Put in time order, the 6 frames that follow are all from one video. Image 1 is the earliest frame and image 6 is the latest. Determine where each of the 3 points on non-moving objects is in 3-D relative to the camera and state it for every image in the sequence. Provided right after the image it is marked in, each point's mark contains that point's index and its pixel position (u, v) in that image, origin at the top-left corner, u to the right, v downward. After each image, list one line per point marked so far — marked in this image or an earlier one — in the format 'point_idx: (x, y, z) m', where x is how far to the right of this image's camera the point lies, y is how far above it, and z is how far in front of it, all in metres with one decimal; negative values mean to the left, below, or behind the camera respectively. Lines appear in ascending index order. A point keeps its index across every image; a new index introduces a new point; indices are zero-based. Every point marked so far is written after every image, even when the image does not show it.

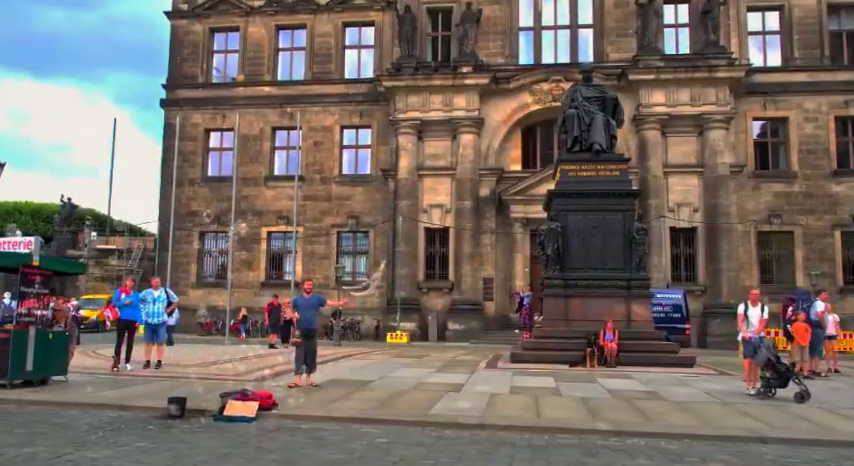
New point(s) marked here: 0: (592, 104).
0: (+3.3, +2.5, +12.7) m
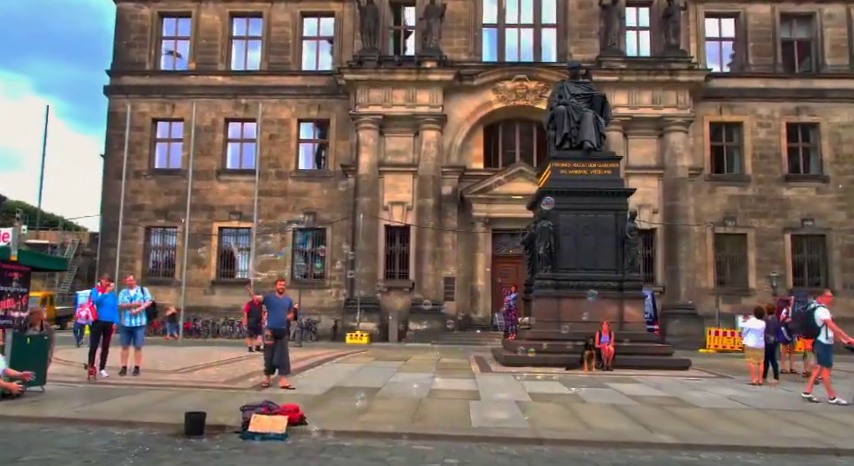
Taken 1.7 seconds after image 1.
0: (+3.0, +2.5, +12.4) m
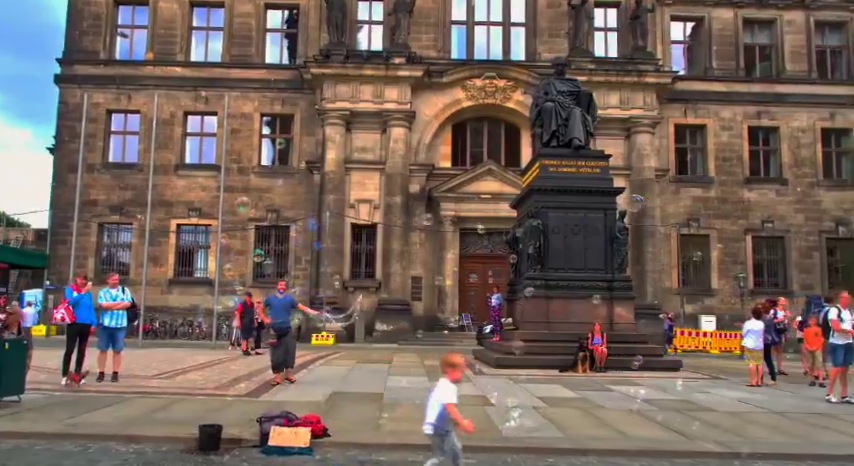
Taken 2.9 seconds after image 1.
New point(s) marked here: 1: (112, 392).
0: (+2.6, +2.6, +12.1) m
1: (-3.1, -1.6, +6.4) m
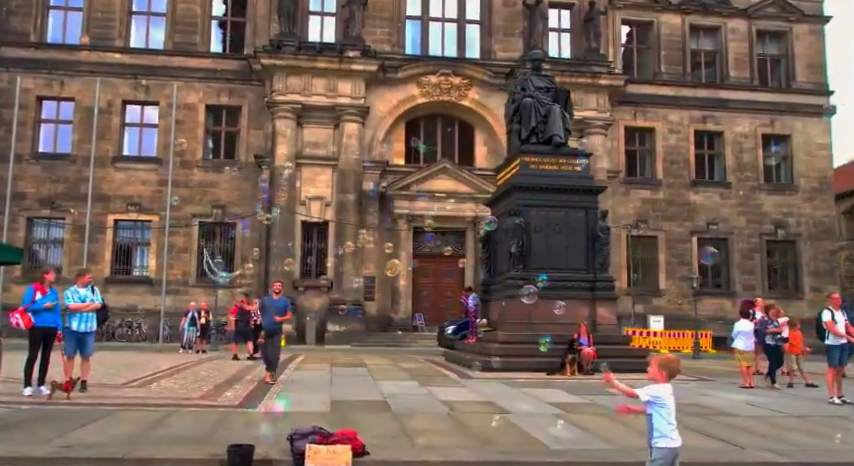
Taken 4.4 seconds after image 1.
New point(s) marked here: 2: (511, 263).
0: (+2.2, +2.6, +11.9) m
1: (-3.1, -1.5, +5.6) m
2: (+1.4, -0.5, +10.7) m
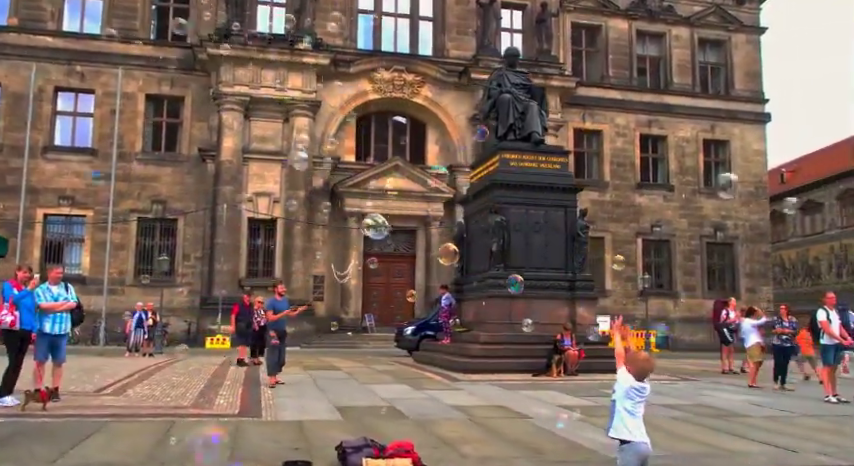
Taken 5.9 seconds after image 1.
0: (+1.7, +2.6, +11.7) m
1: (-3.0, -1.4, +5.0) m
2: (+1.0, -0.5, +10.5) m
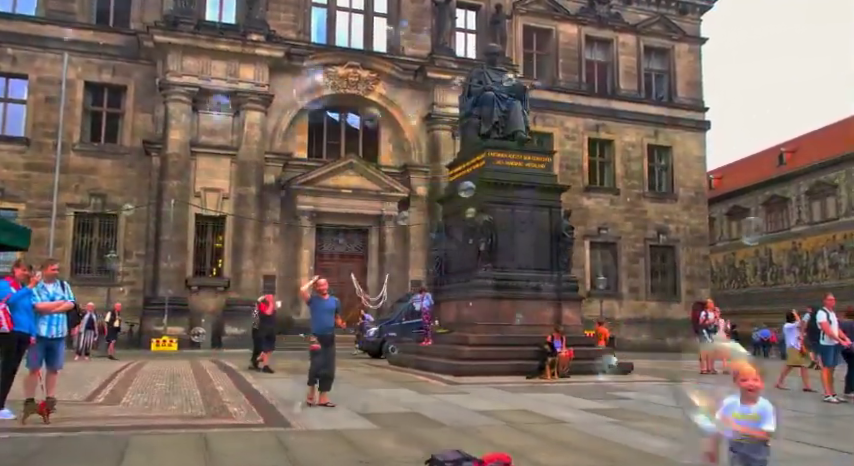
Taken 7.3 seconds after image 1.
0: (+1.3, +2.6, +11.6) m
1: (-2.7, -1.3, +4.4) m
2: (+0.7, -0.4, +10.3) m
